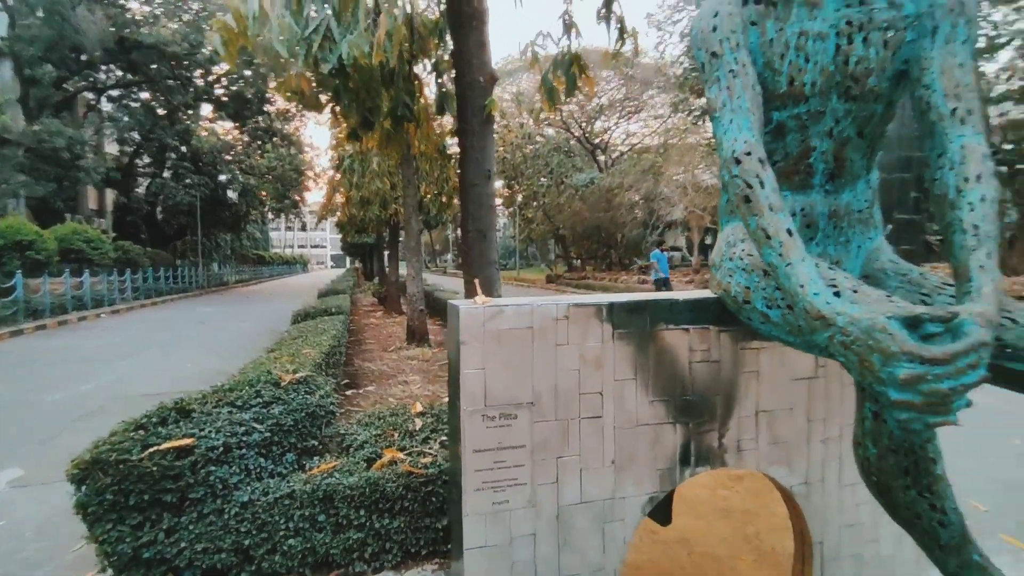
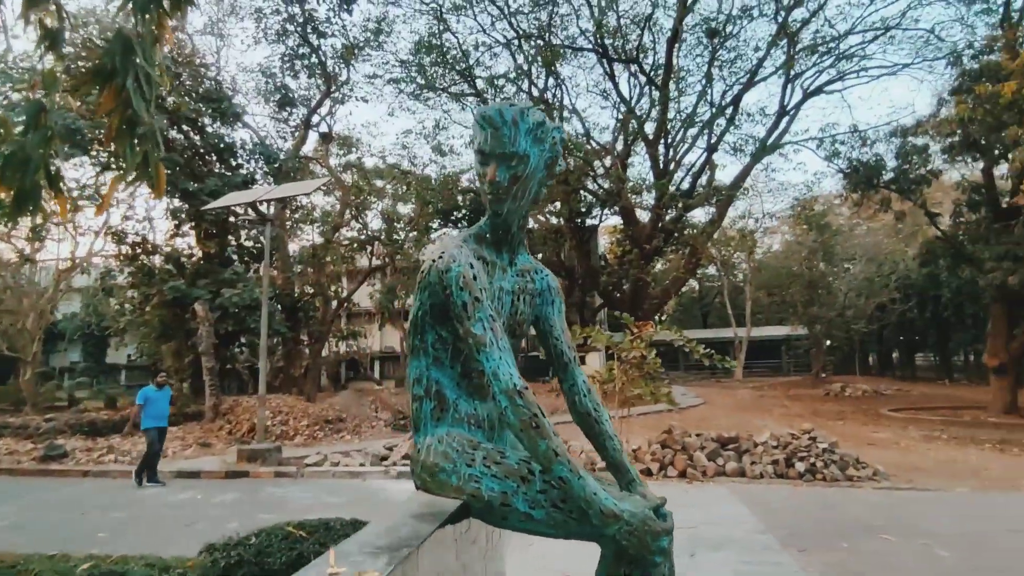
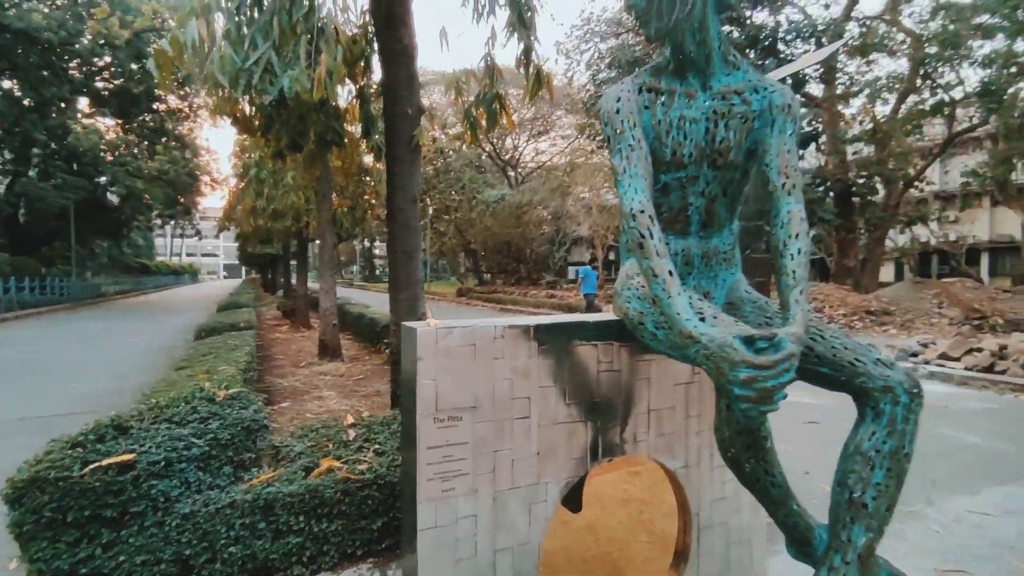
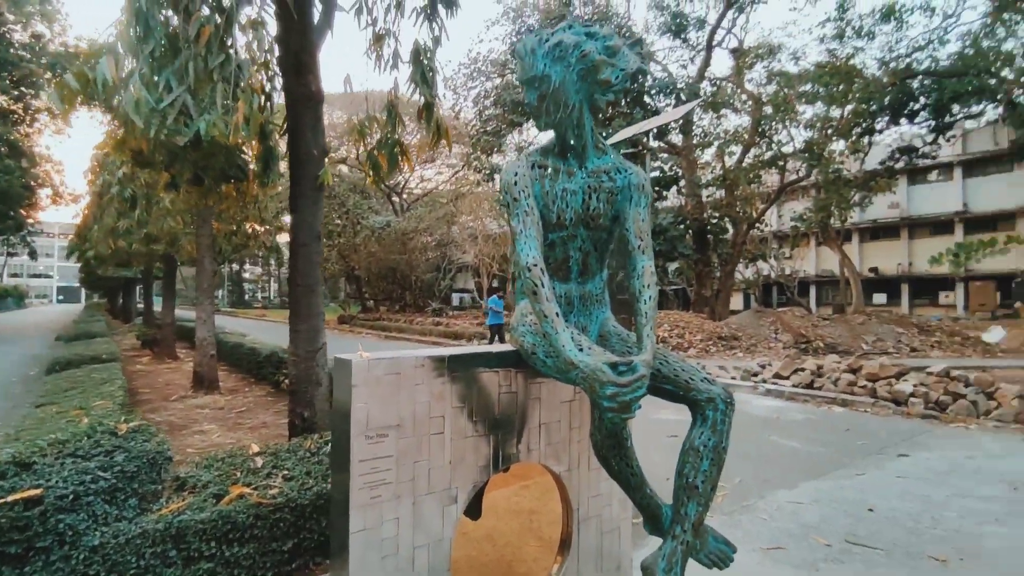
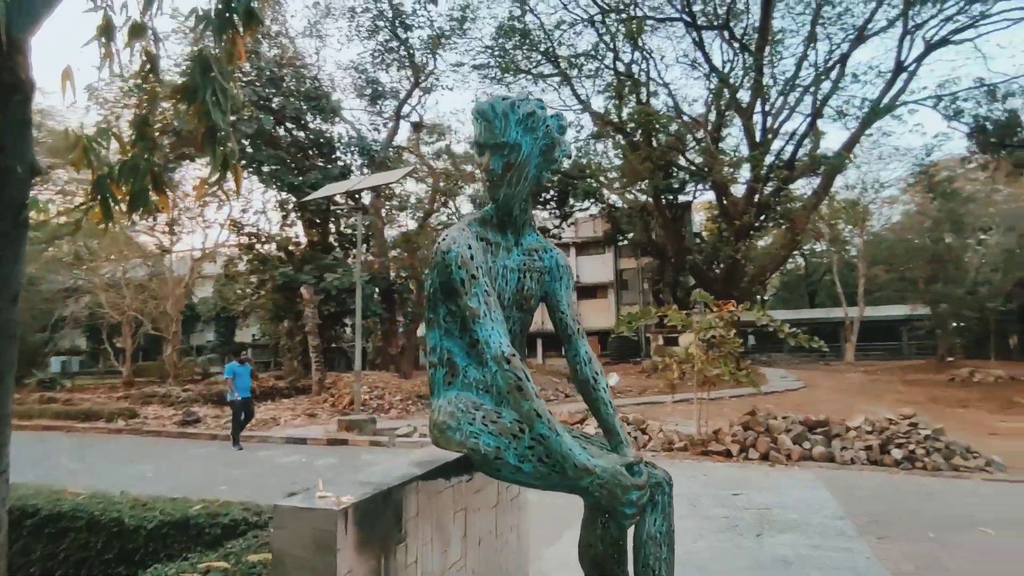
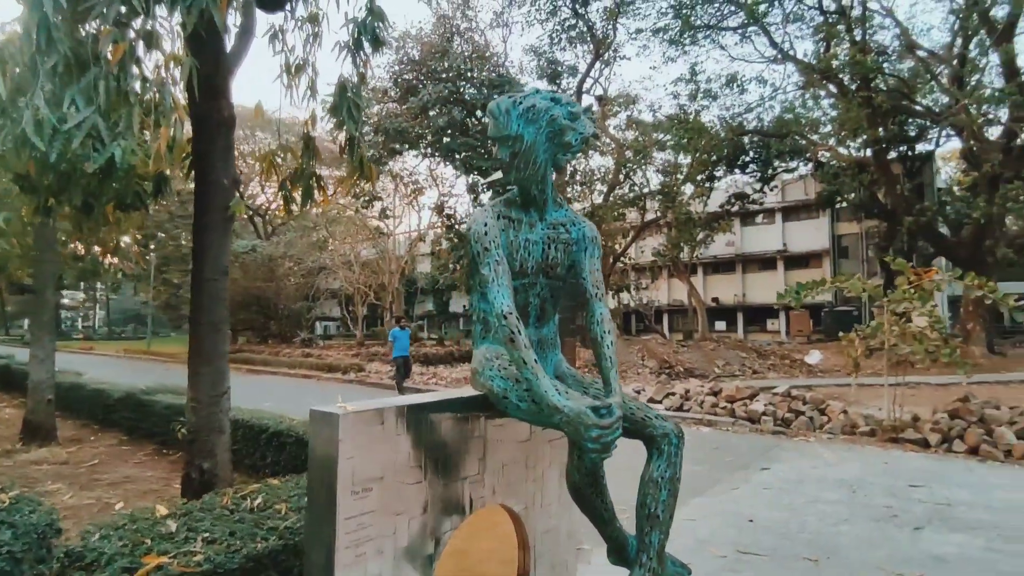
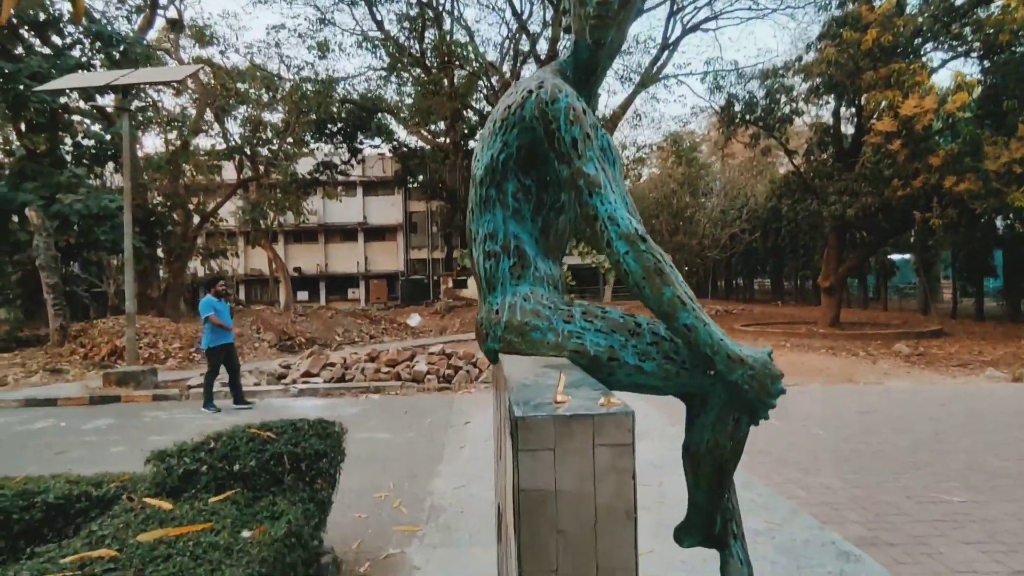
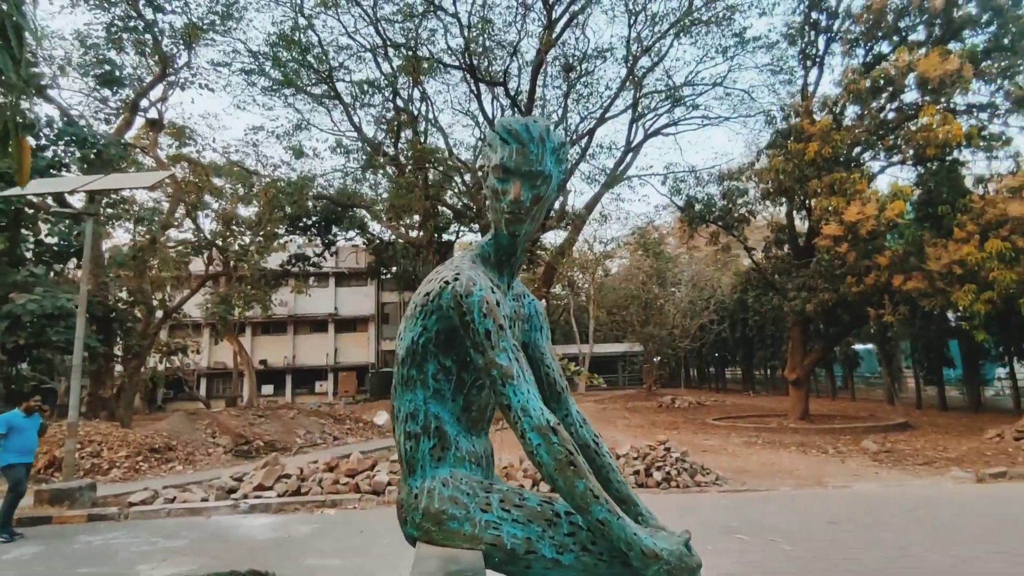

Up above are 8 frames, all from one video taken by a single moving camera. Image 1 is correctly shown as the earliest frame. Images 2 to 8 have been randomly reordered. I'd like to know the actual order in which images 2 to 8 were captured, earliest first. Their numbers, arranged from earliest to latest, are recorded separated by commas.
3, 4, 6, 5, 2, 8, 7
